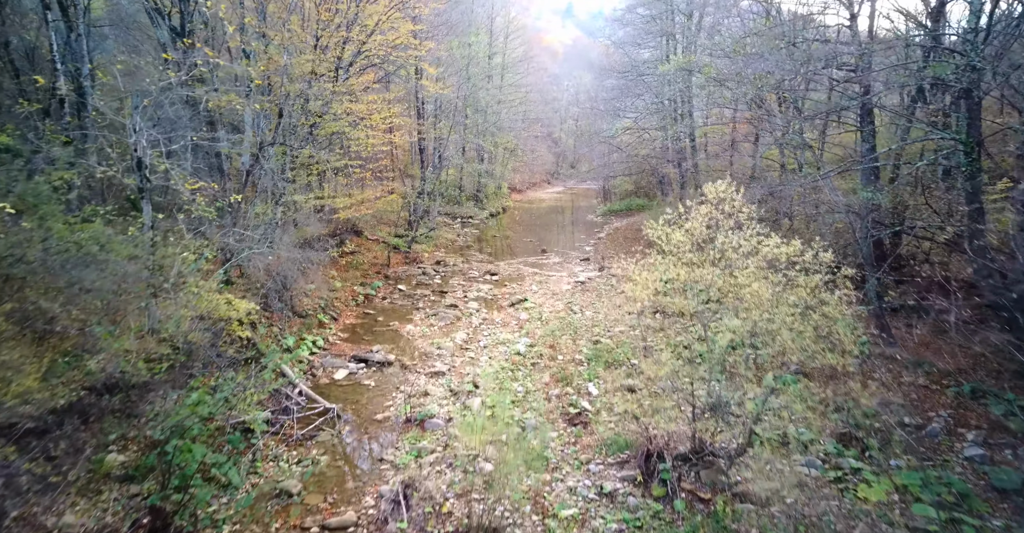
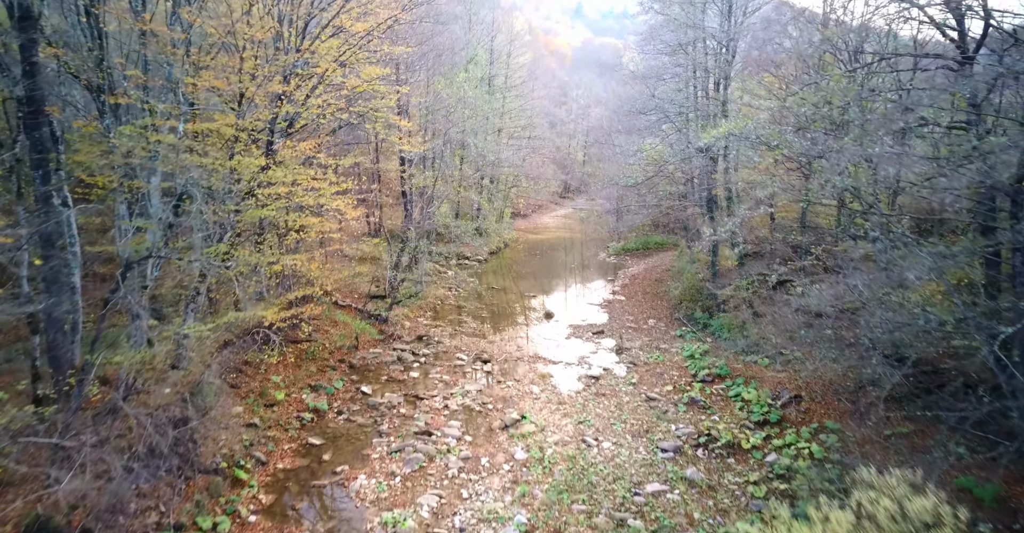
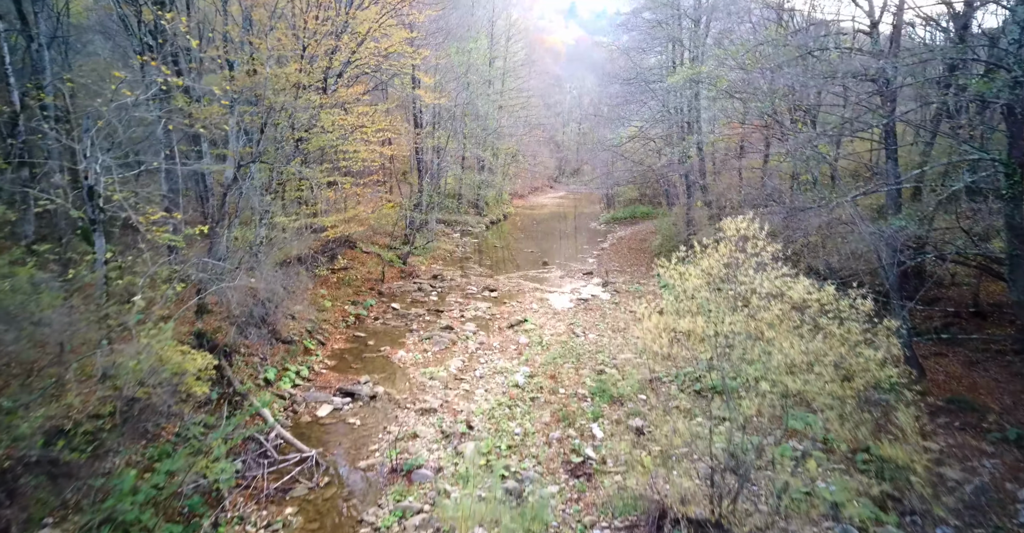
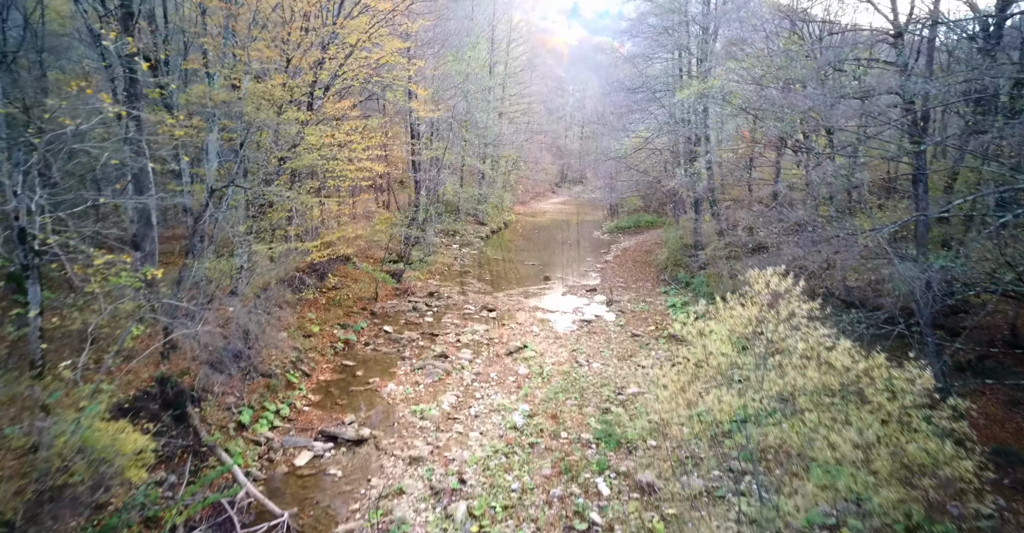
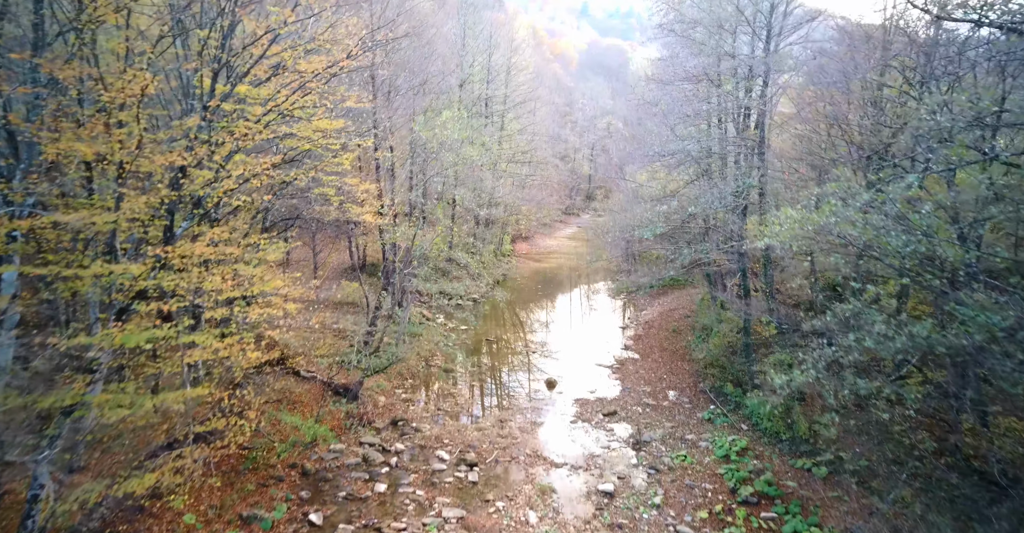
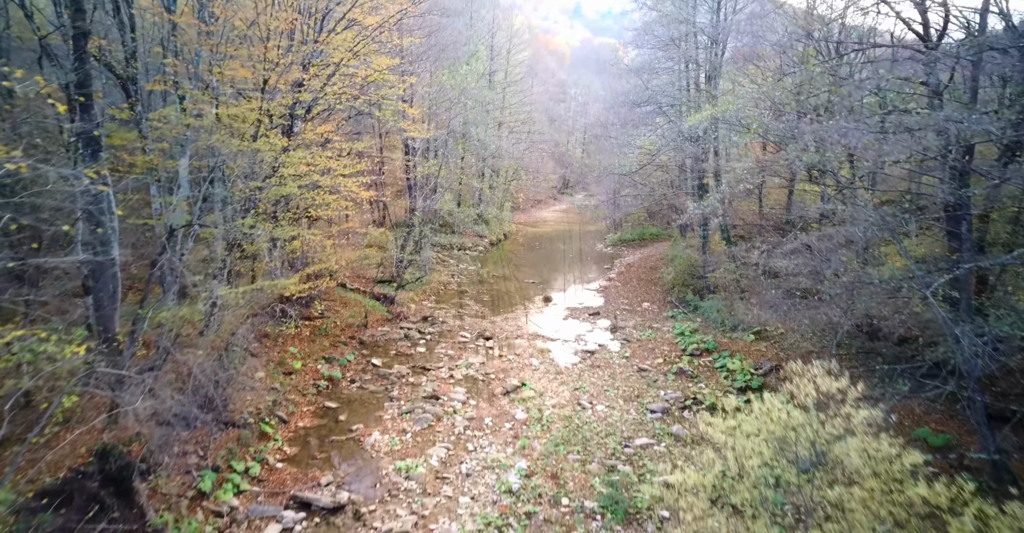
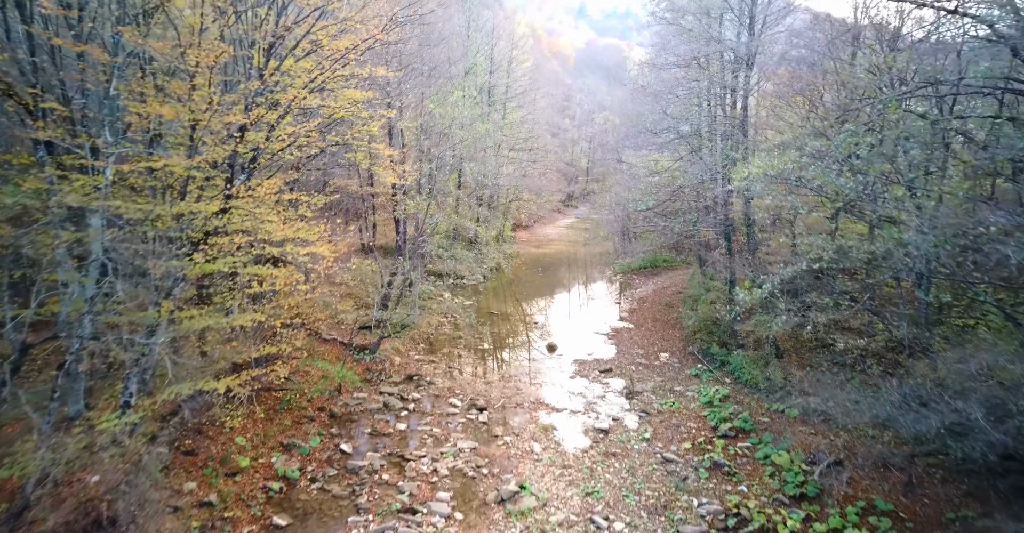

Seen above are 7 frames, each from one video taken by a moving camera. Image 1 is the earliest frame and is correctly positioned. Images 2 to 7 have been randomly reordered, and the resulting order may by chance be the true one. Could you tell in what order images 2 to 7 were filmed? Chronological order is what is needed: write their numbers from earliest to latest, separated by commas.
3, 4, 6, 2, 7, 5
